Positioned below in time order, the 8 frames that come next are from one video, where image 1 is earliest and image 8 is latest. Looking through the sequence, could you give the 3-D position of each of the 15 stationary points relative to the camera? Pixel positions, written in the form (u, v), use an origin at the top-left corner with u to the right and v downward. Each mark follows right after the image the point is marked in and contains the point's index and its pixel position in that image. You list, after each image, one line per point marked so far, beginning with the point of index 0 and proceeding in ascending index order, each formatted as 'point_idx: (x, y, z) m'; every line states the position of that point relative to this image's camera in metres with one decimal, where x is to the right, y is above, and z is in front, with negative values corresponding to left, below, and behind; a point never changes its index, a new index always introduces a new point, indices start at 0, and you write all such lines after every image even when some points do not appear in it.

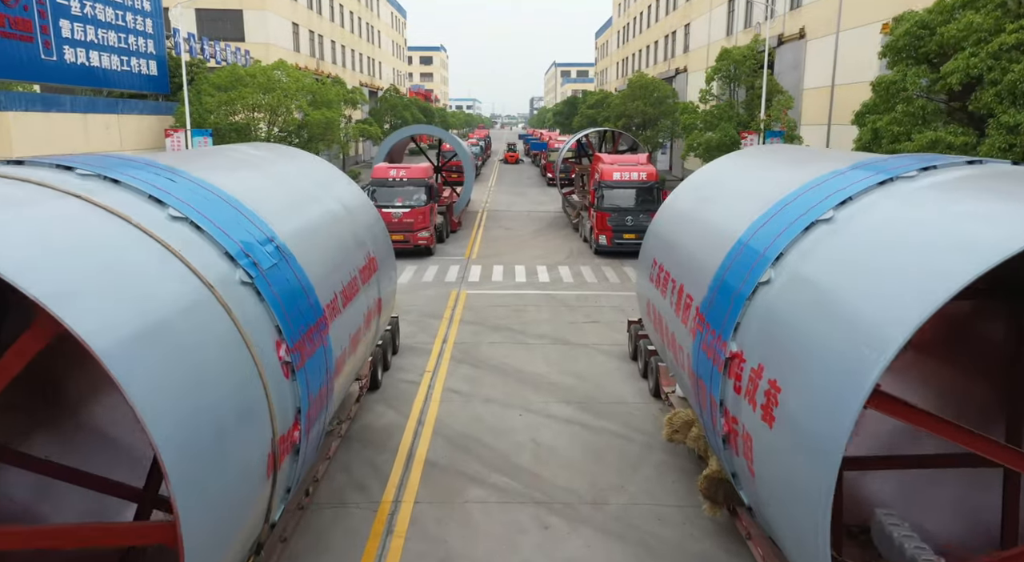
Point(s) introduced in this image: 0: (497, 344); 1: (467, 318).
0: (-0.3, -1.2, +13.4) m
1: (-1.0, -0.8, +15.2) m
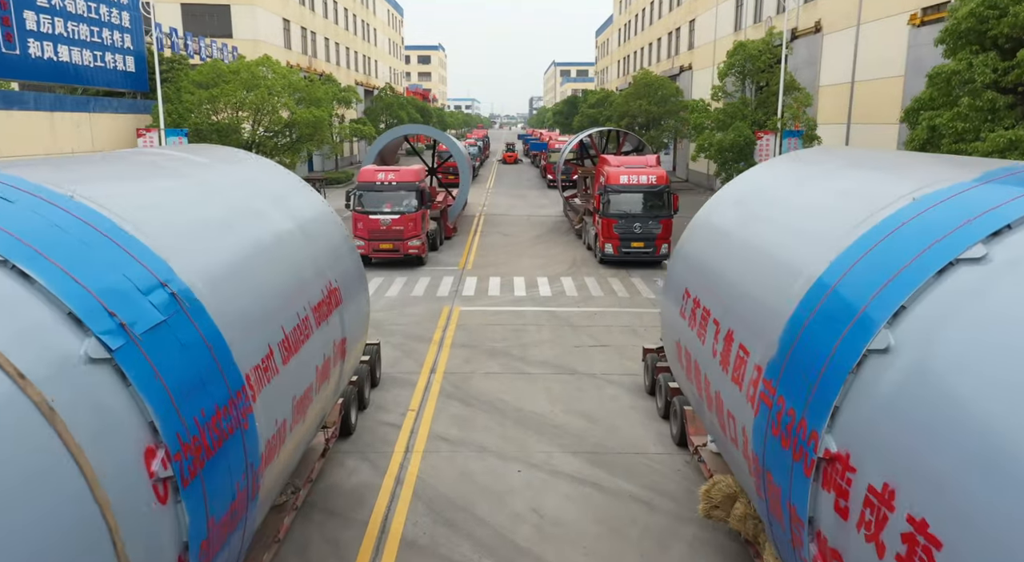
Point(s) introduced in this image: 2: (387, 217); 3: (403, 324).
0: (-0.3, -1.6, +11.8) m
1: (-1.0, -1.2, +13.5) m
2: (-3.5, +1.8, +19.9) m
3: (-2.3, -0.9, +14.7) m
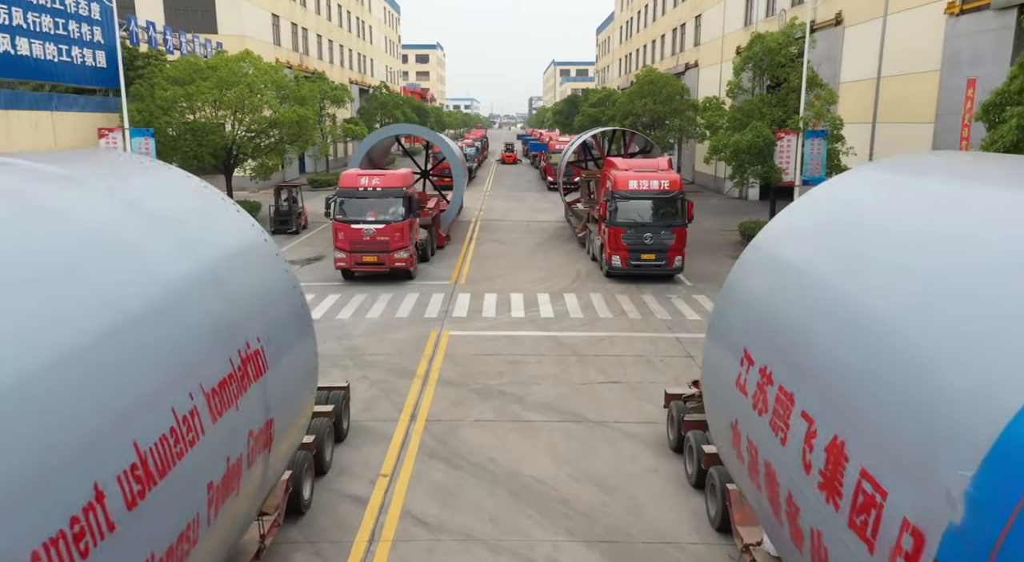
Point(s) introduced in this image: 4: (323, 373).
0: (-0.4, -2.0, +9.8) m
1: (-1.1, -1.6, +11.6) m
2: (-3.6, +1.4, +18.0) m
3: (-2.3, -1.3, +12.7) m
4: (-3.2, -1.5, +11.9) m
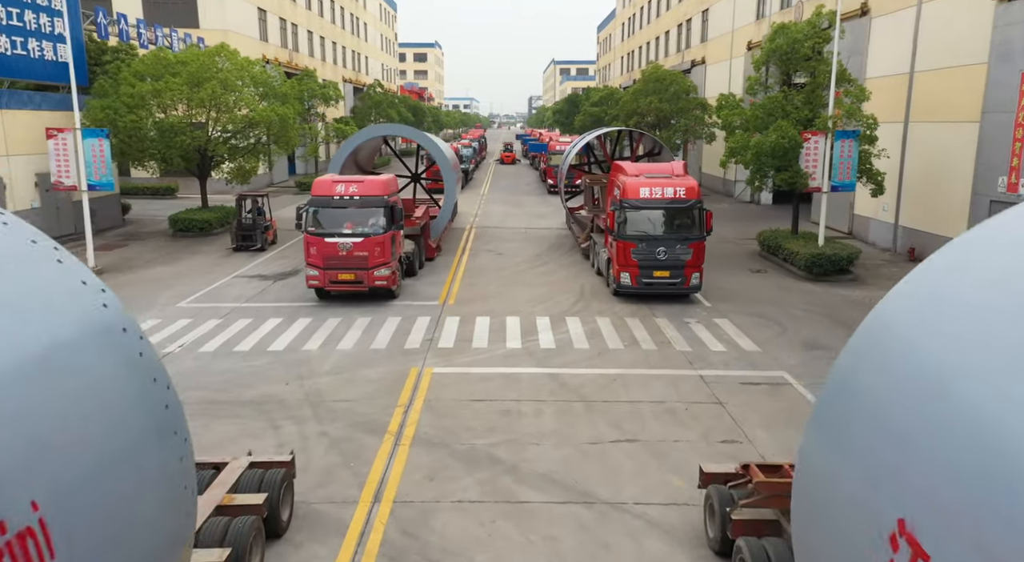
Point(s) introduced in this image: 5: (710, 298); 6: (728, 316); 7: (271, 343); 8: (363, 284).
0: (-0.5, -2.4, +7.7) m
1: (-1.2, -2.0, +9.5) m
2: (-3.7, +0.9, +15.9) m
3: (-2.4, -1.8, +10.6) m
4: (-3.3, -2.0, +9.8) m
5: (+4.8, -0.4, +17.1) m
6: (+4.7, -0.8, +15.5) m
7: (-4.6, -1.2, +13.4) m
8: (-3.4, -0.1, +16.1) m
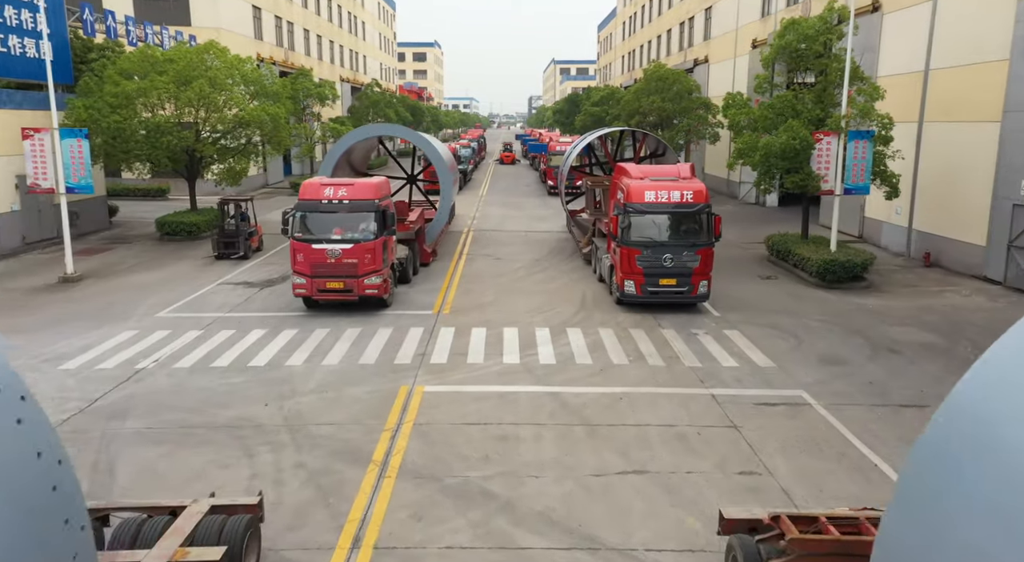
0: (-0.5, -2.6, +6.8) m
1: (-1.2, -2.2, +8.6) m
2: (-3.7, +0.7, +15.0) m
3: (-2.5, -2.0, +9.8) m
4: (-3.3, -2.2, +8.9) m
5: (+4.8, -0.6, +16.3) m
6: (+4.7, -0.9, +14.7) m
7: (-4.6, -1.4, +12.6) m
8: (-3.4, -0.2, +15.3) m
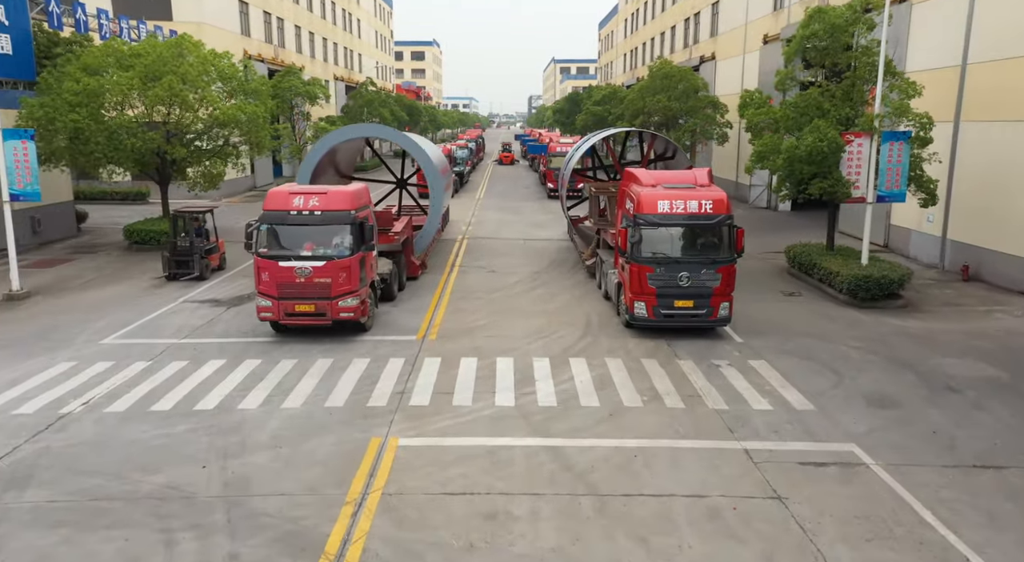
0: (-0.6, -3.0, +5.0) m
1: (-1.3, -2.6, +6.8) m
2: (-3.8, +0.3, +13.2) m
3: (-2.6, -2.4, +7.9) m
4: (-3.4, -2.6, +7.1) m
5: (+4.7, -1.0, +14.4) m
6: (+4.6, -1.4, +12.8) m
7: (-4.7, -1.8, +10.7) m
8: (-3.5, -0.7, +13.4) m
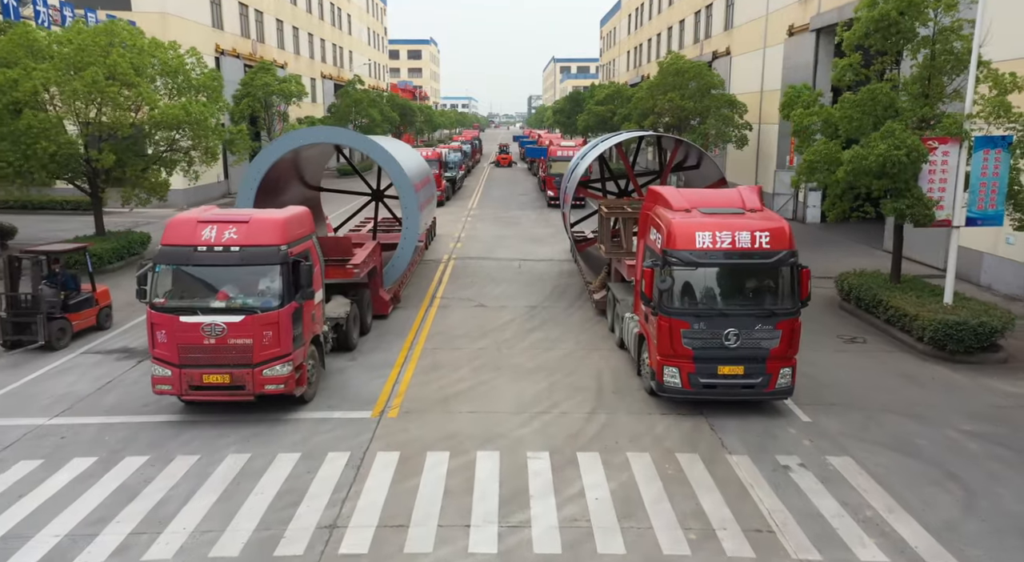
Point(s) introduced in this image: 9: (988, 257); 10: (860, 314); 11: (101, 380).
0: (-0.8, -3.9, +1.4) m
1: (-1.5, -3.5, +3.2) m
2: (-4.0, -0.5, +9.6) m
3: (-2.7, -3.2, +4.3) m
4: (-3.6, -3.4, +3.5) m
5: (+4.5, -1.8, +10.9) m
6: (+4.4, -2.2, +9.3) m
7: (-4.9, -2.6, +7.2) m
8: (-3.7, -1.5, +9.9) m
9: (+11.6, +0.6, +17.2) m
10: (+7.4, -0.7, +15.1) m
11: (-6.8, -1.6, +11.8) m
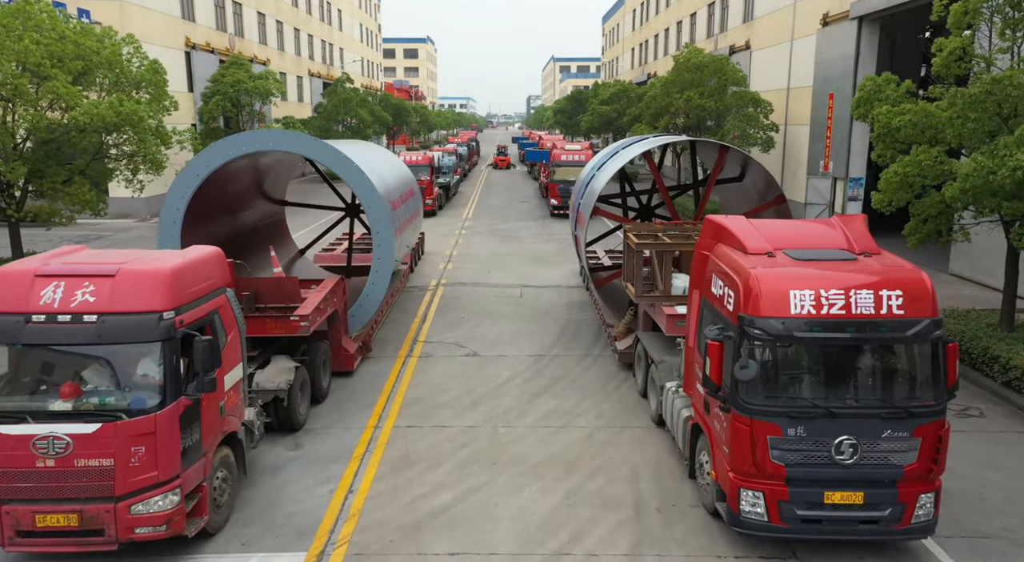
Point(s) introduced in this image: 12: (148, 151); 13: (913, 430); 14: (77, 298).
0: (-0.8, -4.6, -2.0) m
1: (-1.5, -4.2, -0.2) m
2: (-4.0, -1.3, +6.2) m
3: (-2.7, -4.0, +0.9) m
4: (-3.5, -4.2, +0.1) m
5: (+4.5, -2.6, +7.5) m
6: (+4.4, -3.0, +5.8) m
7: (-4.9, -3.4, +3.7) m
8: (-3.7, -2.3, +6.4) m
9: (+11.6, -0.2, +13.8) m
10: (+7.4, -1.5, +11.7) m
11: (-6.8, -2.4, +8.3) m
12: (-9.1, +3.3, +17.7) m
13: (+3.8, -1.4, +6.6) m
14: (-4.0, -0.1, +6.6) m
